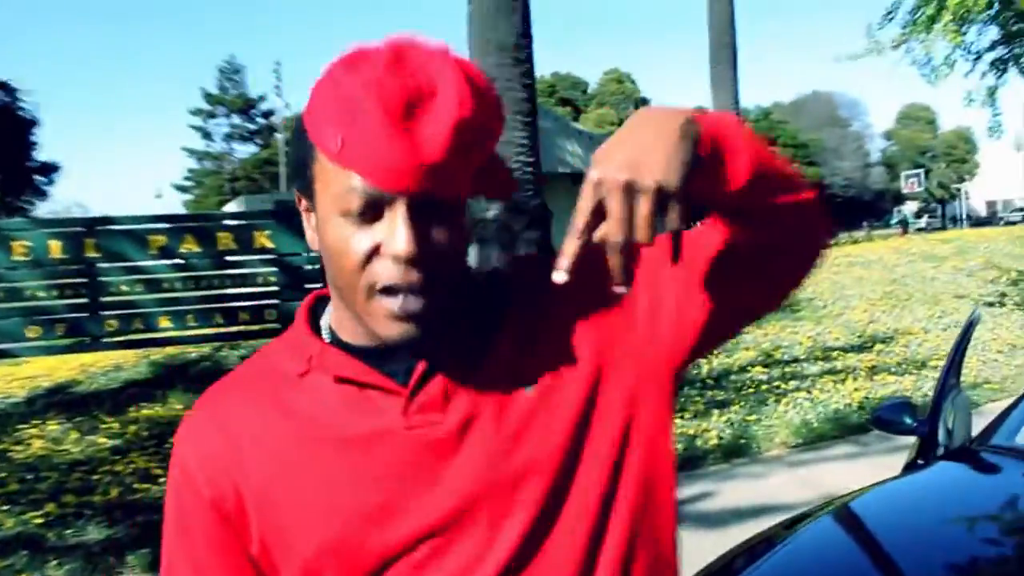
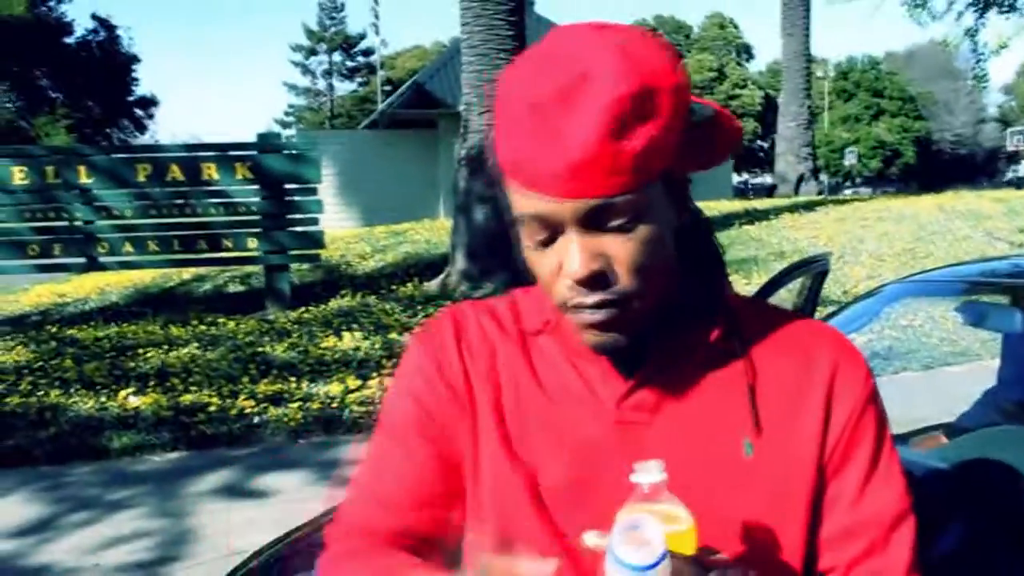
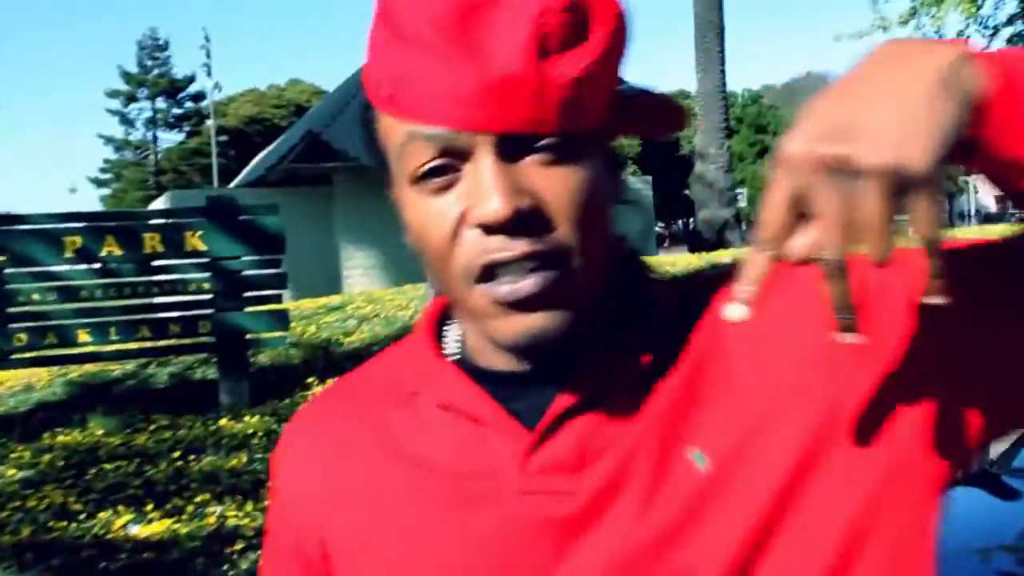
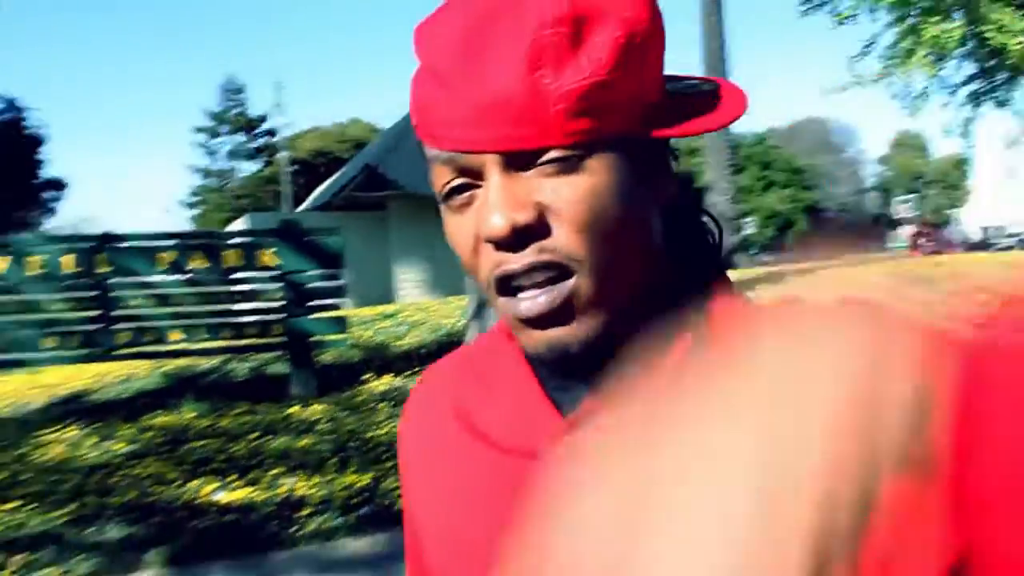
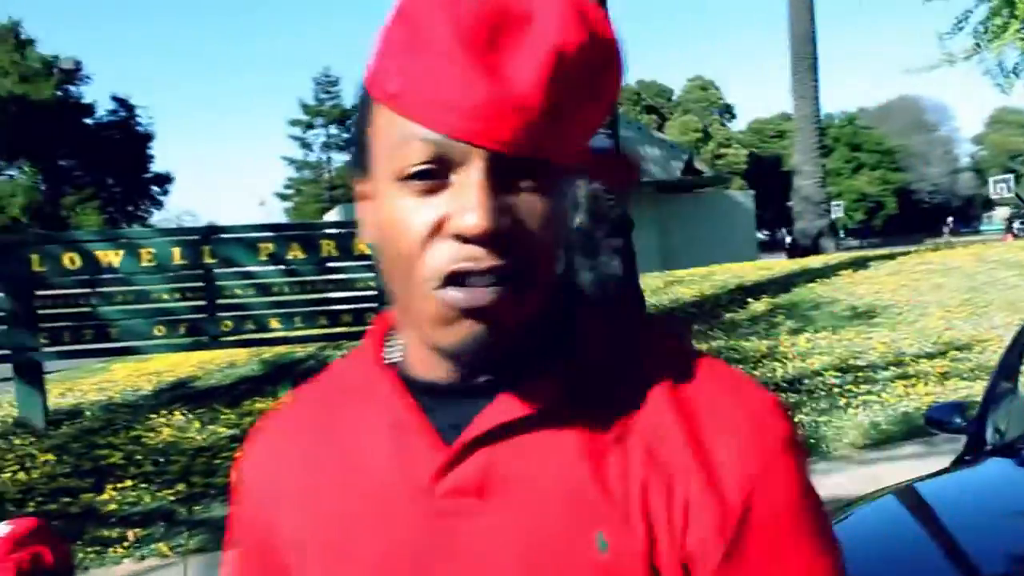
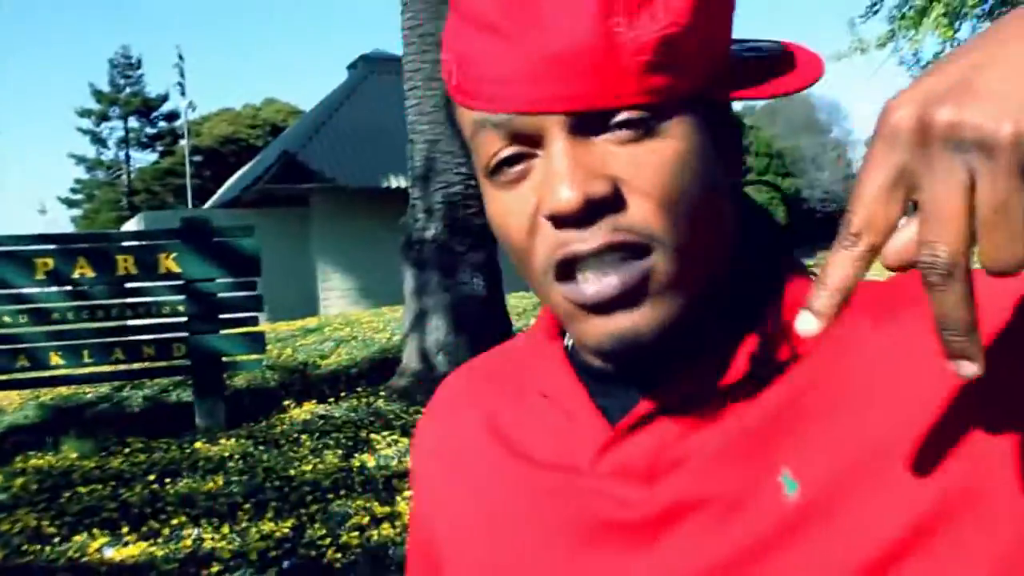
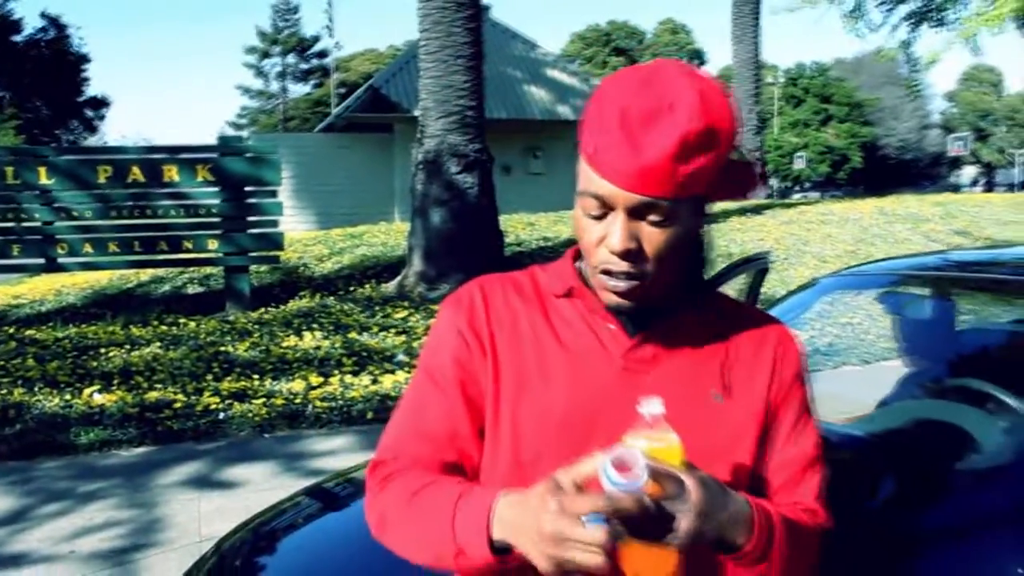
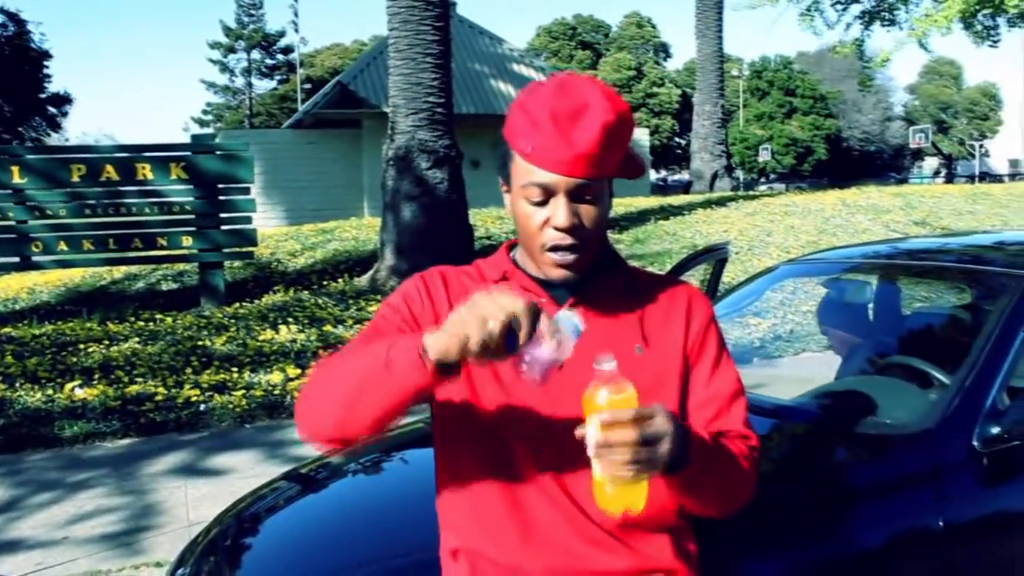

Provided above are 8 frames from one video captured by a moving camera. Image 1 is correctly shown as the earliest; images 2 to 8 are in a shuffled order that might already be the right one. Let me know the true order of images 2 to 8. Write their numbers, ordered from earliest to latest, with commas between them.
3, 6, 4, 5, 2, 7, 8
